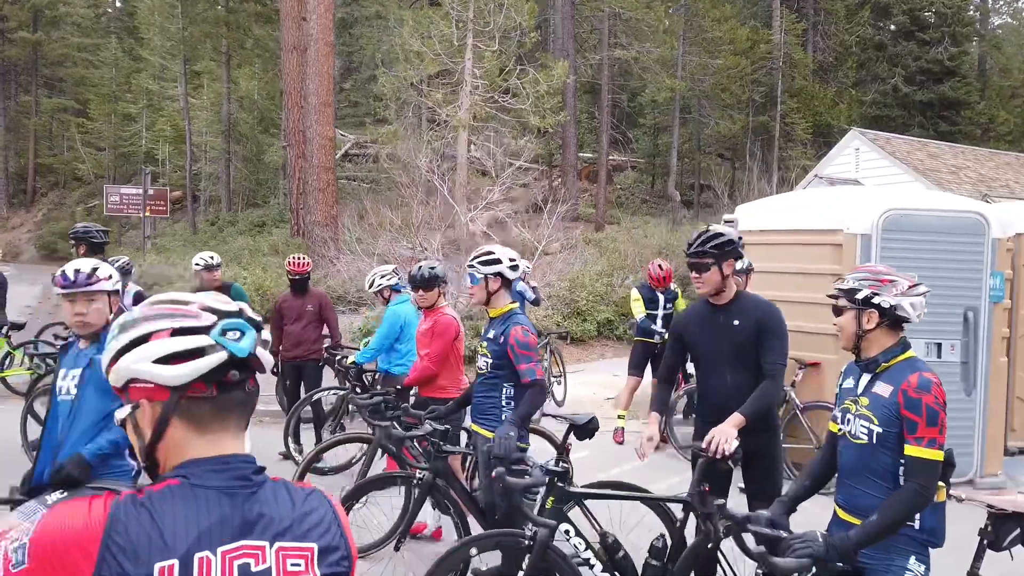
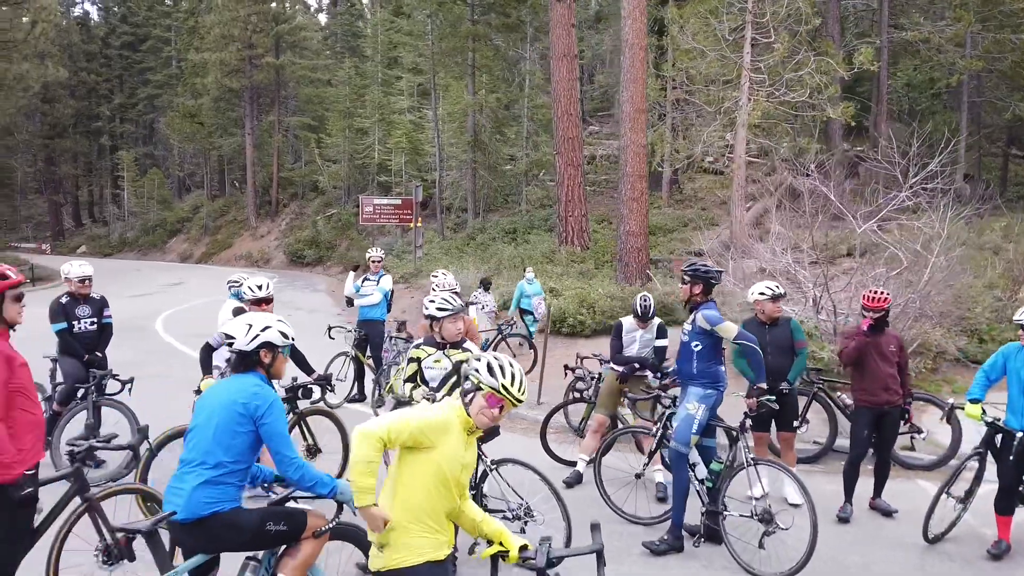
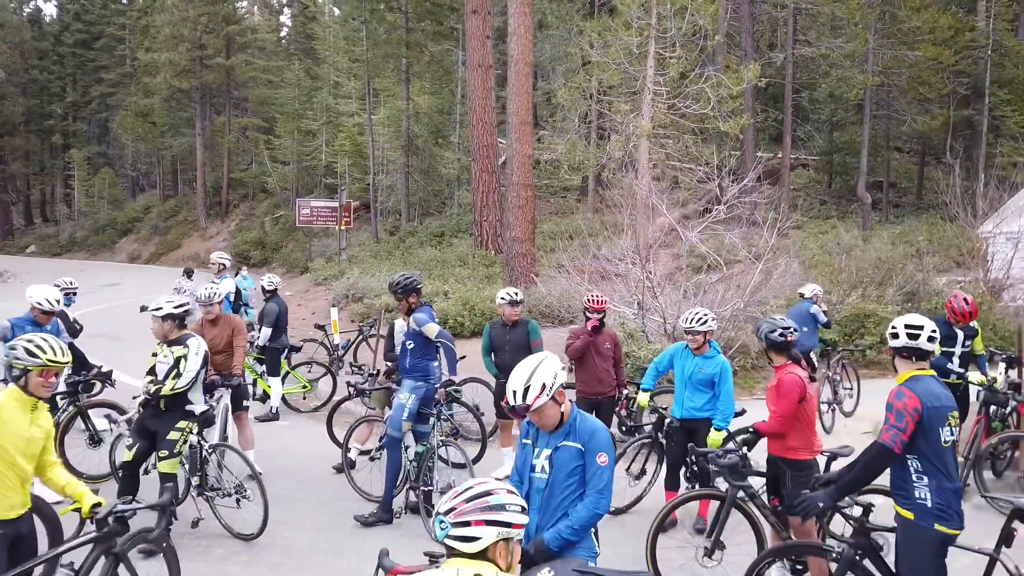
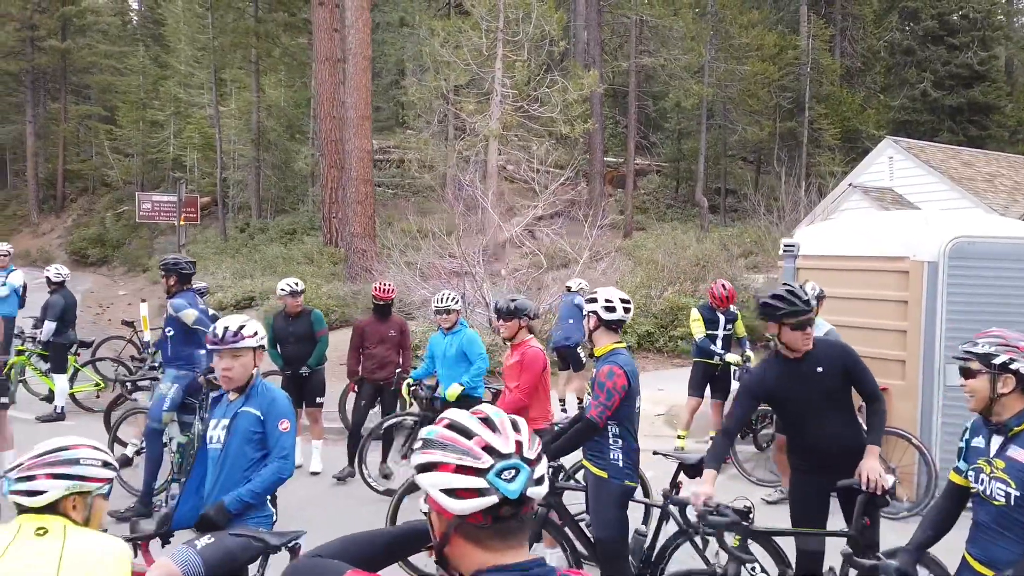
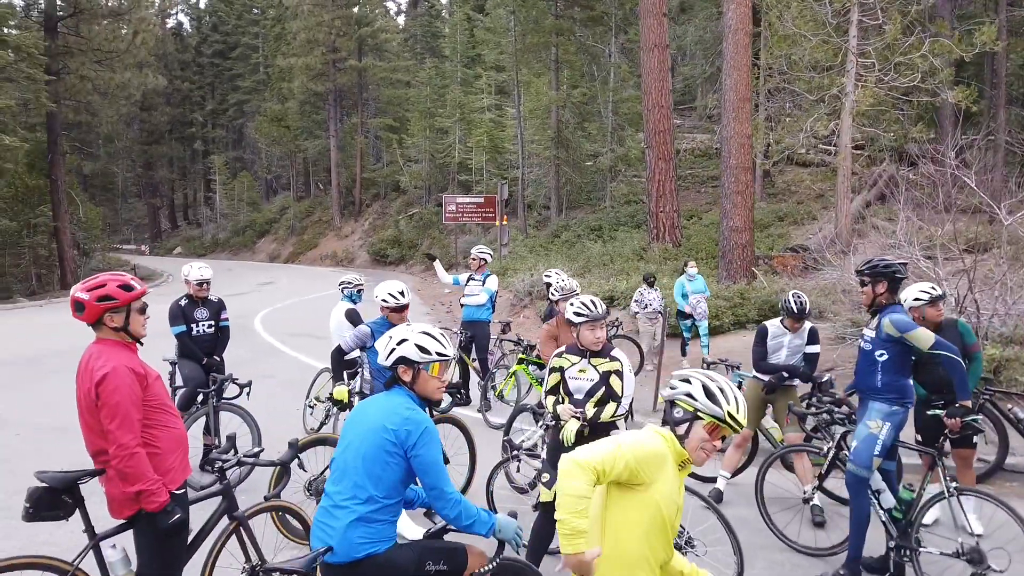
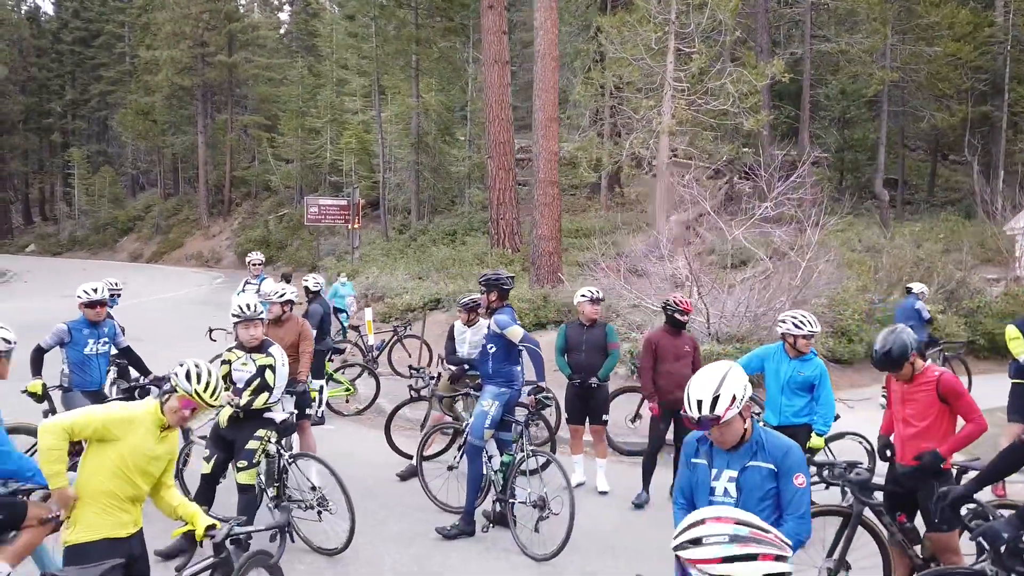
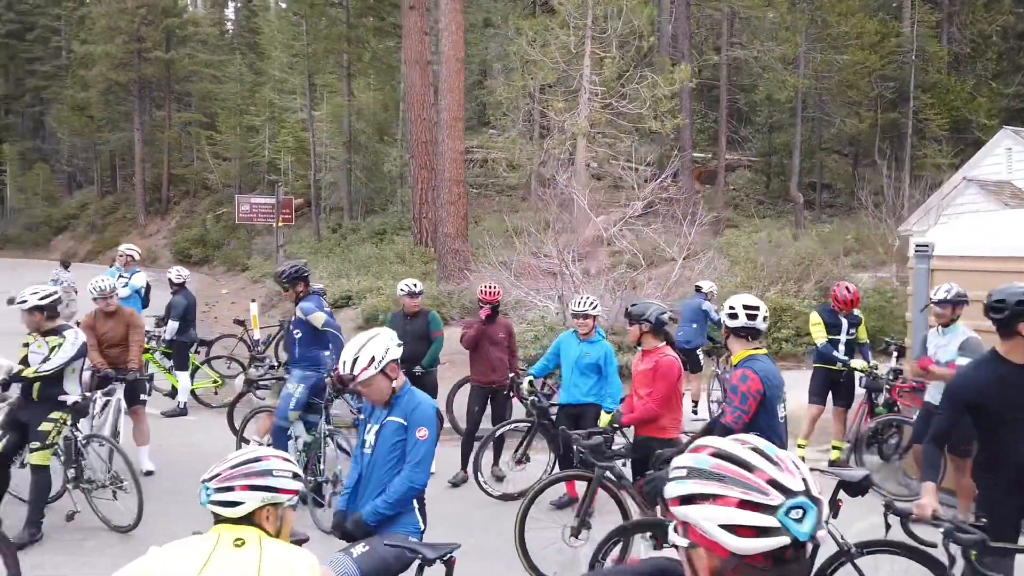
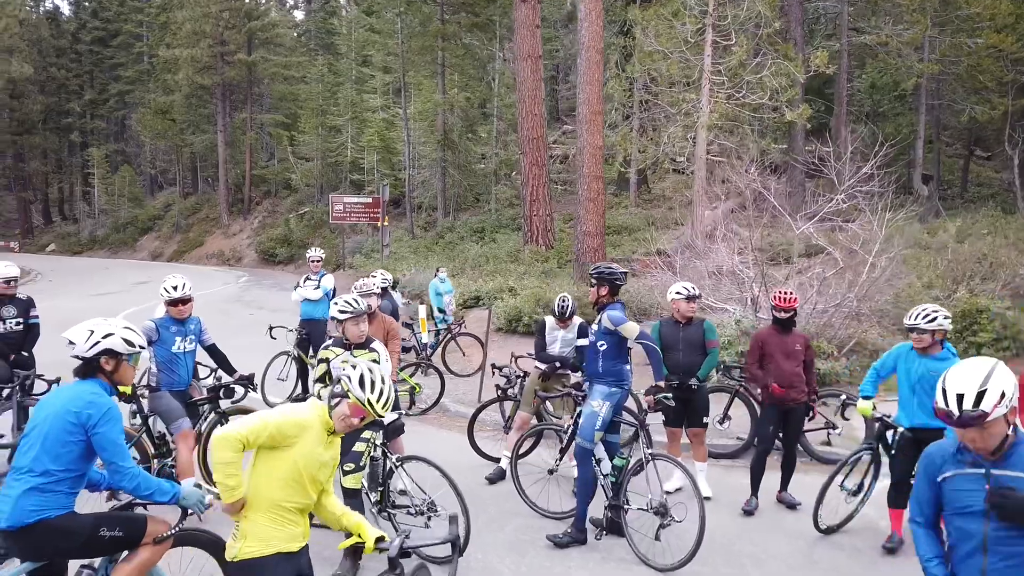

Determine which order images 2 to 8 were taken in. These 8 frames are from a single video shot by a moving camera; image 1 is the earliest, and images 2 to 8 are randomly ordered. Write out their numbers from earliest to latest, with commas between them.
4, 7, 3, 6, 8, 2, 5
